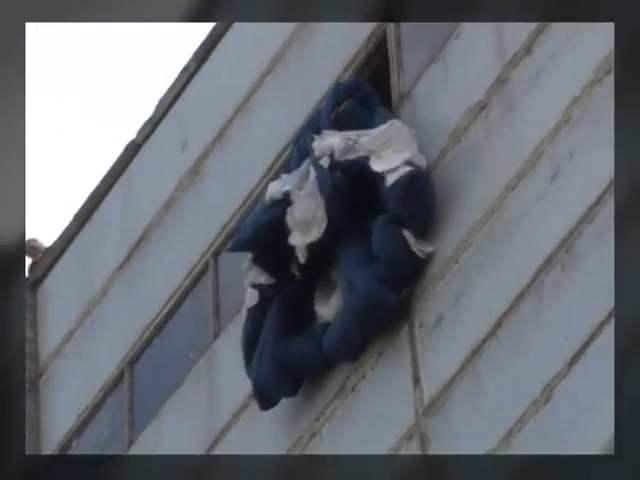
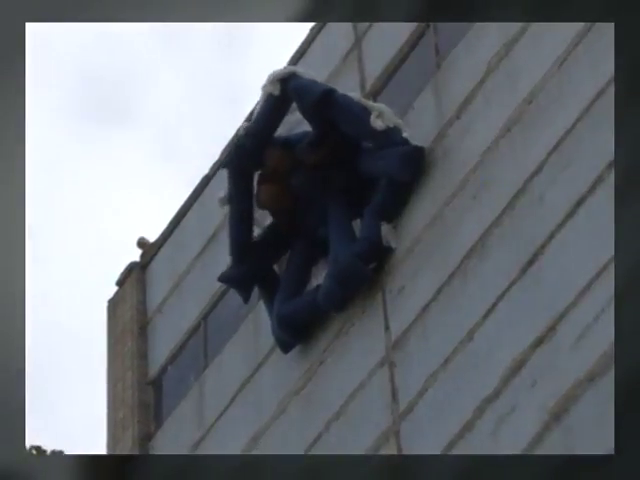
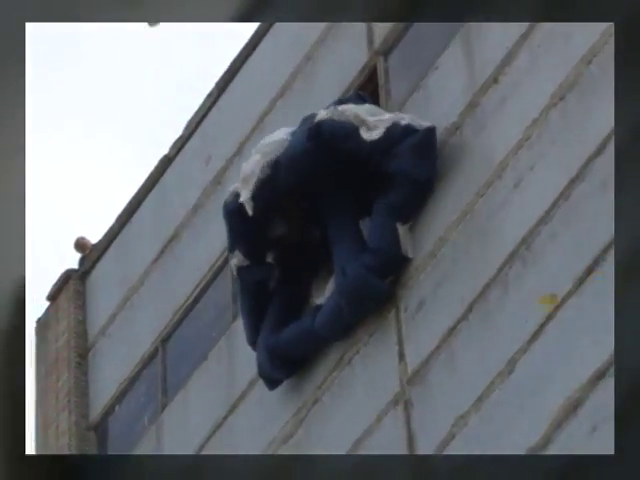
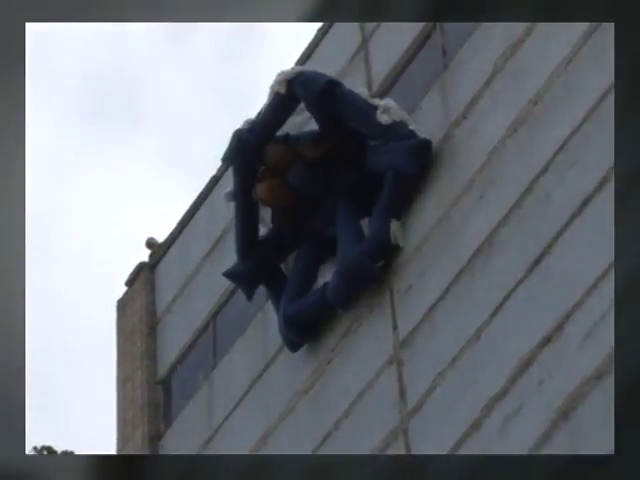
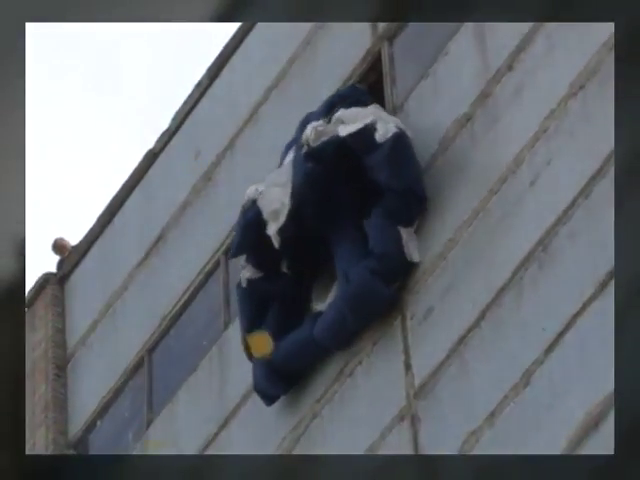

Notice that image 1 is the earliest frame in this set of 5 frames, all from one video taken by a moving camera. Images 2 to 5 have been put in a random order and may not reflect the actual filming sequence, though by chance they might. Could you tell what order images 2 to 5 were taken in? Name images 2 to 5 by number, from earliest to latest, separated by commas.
5, 3, 2, 4
